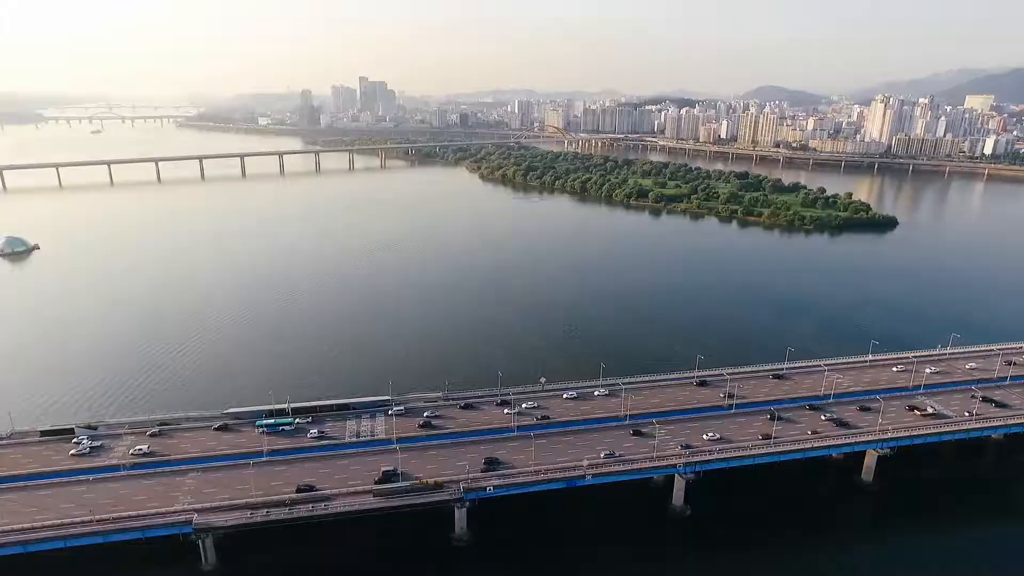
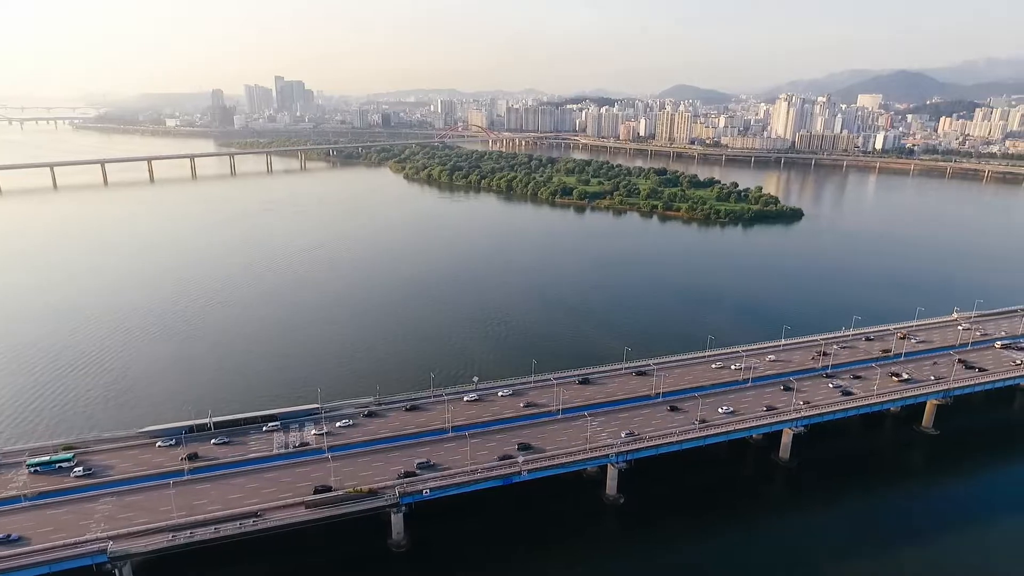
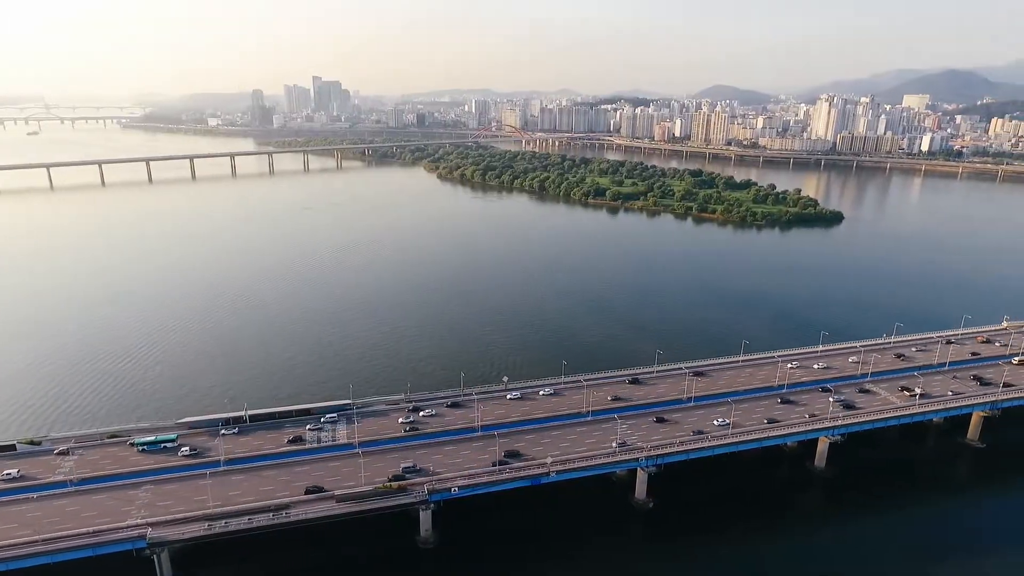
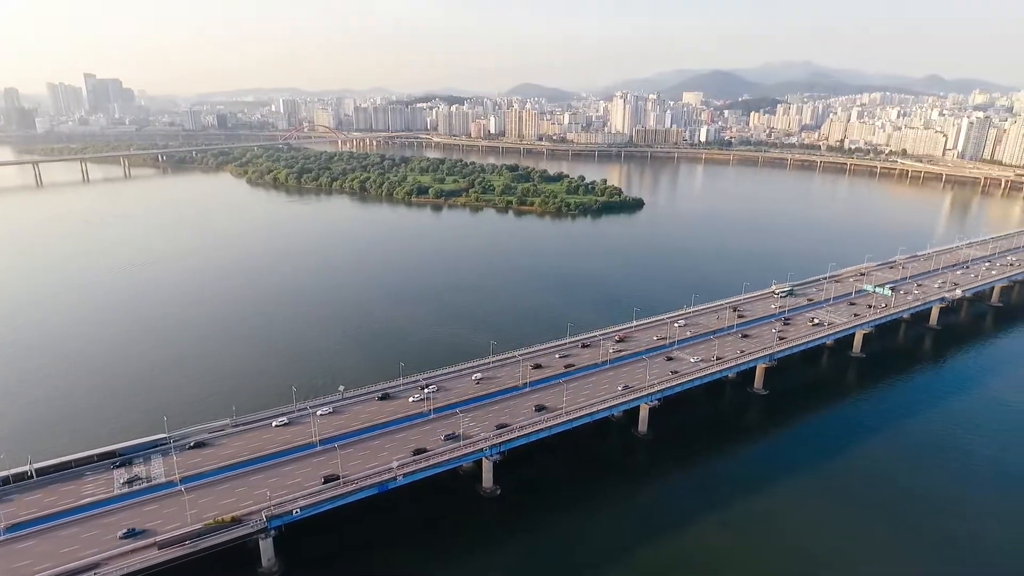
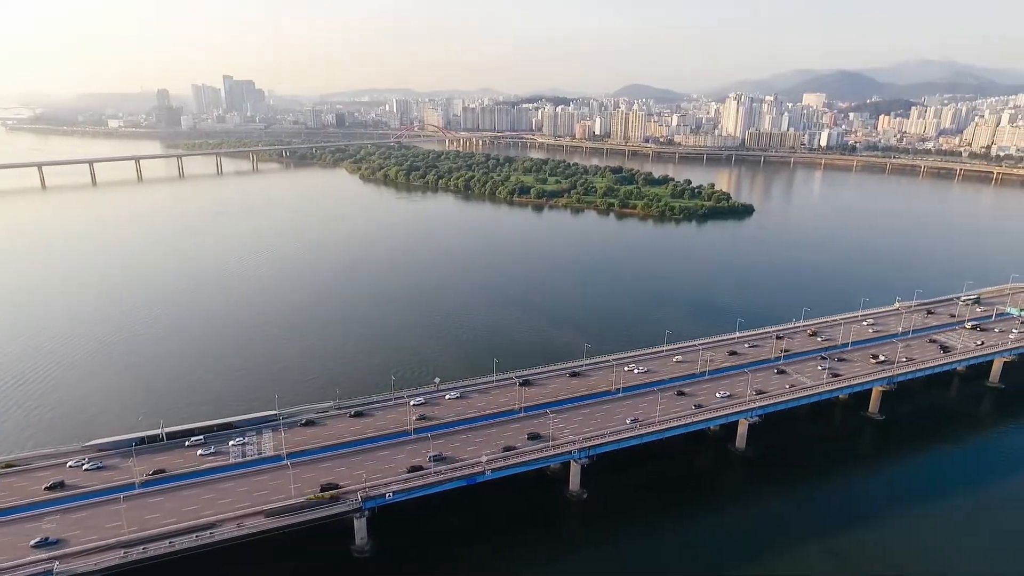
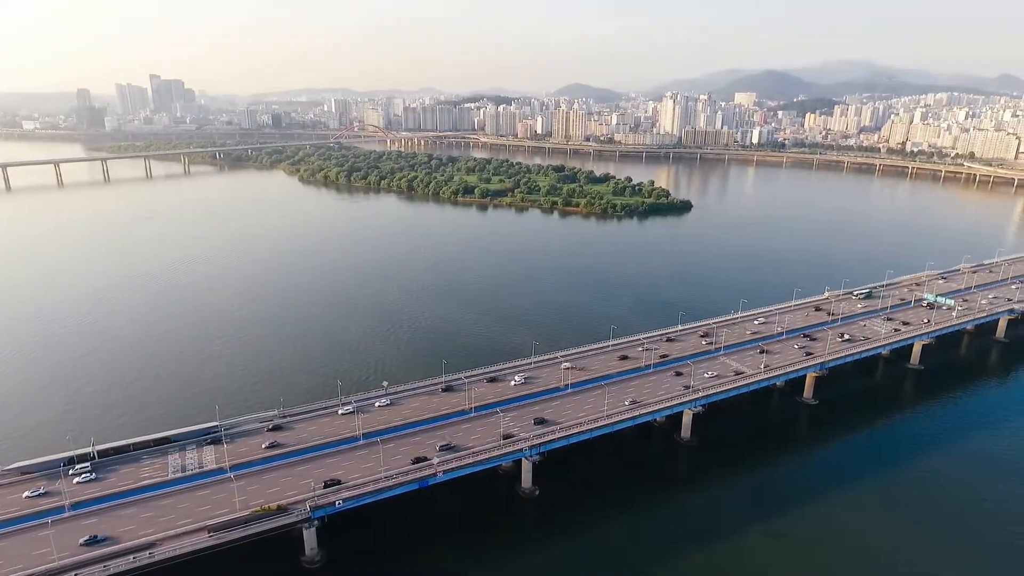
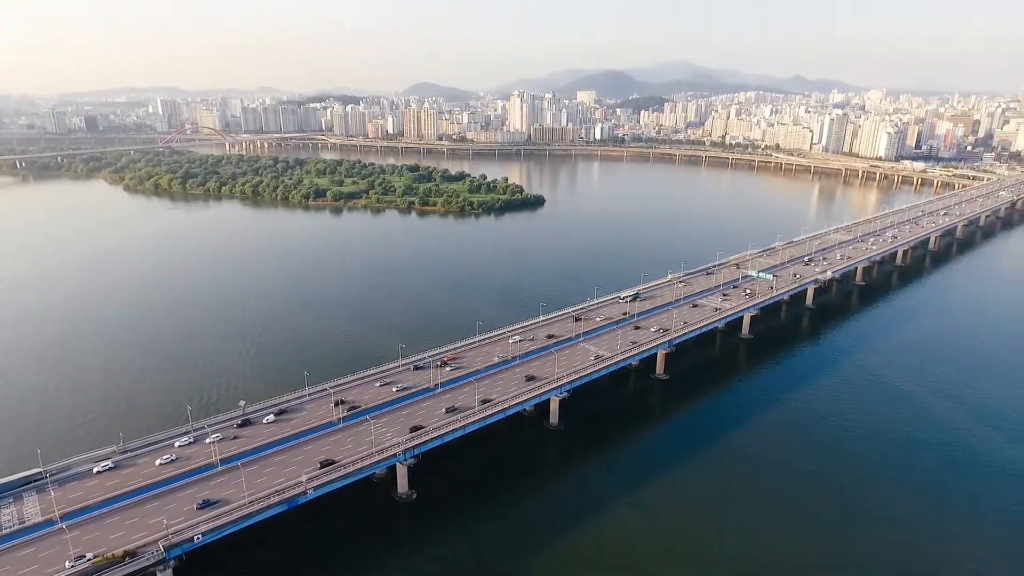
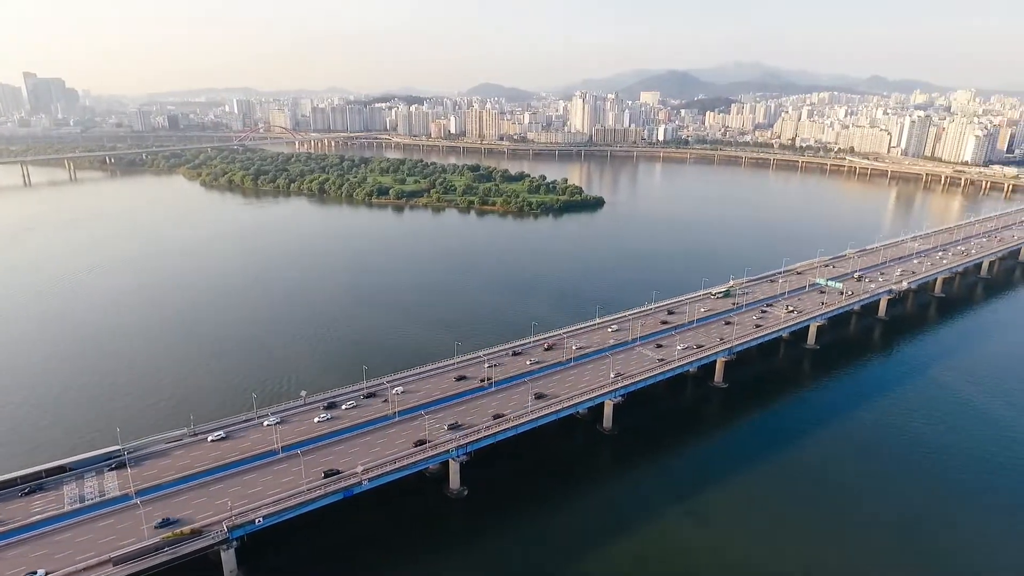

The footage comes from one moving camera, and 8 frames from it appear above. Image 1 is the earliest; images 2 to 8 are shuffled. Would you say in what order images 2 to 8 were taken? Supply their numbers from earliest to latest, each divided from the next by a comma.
3, 2, 5, 6, 4, 8, 7
